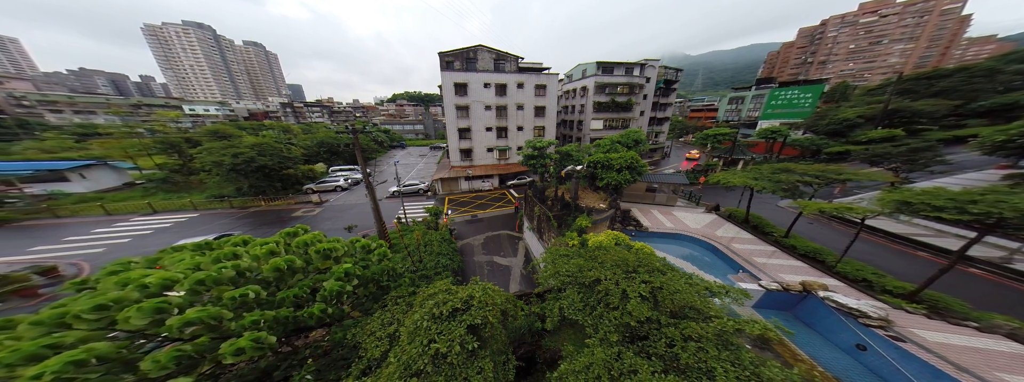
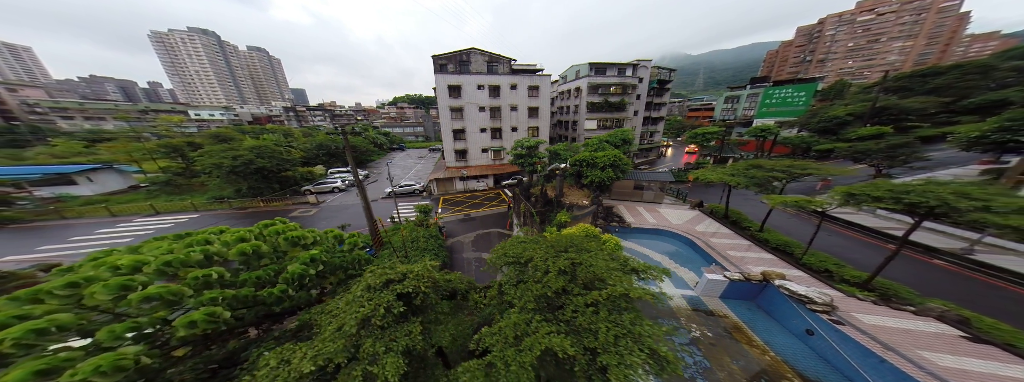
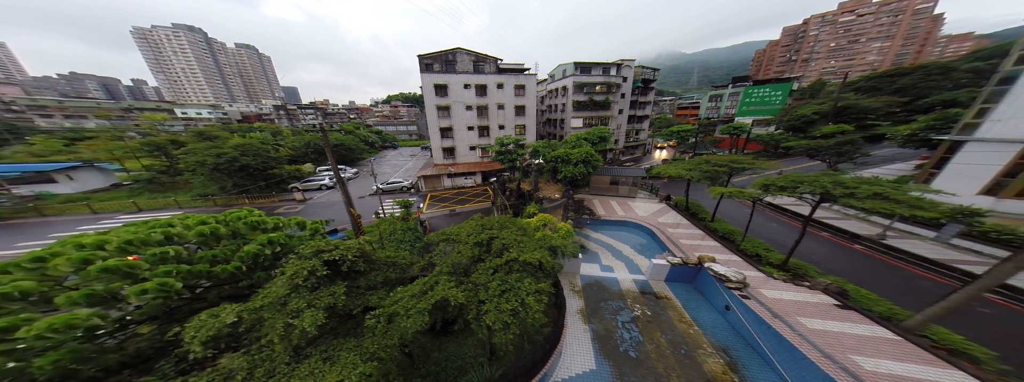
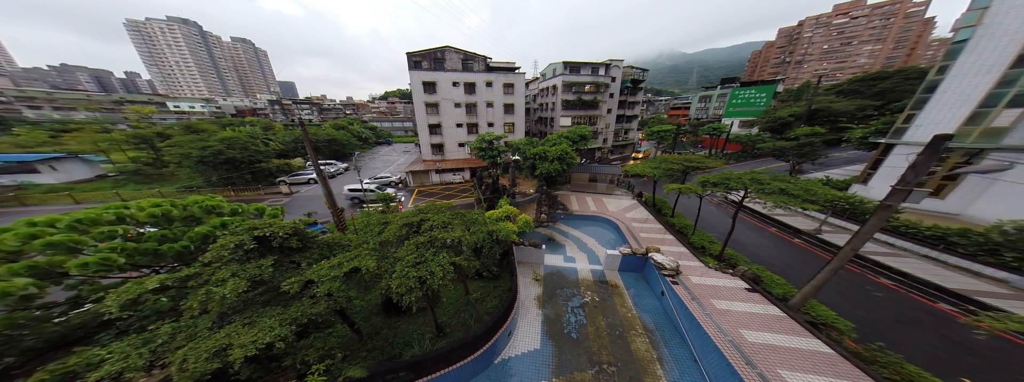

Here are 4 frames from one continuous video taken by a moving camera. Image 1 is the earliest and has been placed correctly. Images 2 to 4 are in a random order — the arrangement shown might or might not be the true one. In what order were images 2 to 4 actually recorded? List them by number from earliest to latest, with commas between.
2, 3, 4
